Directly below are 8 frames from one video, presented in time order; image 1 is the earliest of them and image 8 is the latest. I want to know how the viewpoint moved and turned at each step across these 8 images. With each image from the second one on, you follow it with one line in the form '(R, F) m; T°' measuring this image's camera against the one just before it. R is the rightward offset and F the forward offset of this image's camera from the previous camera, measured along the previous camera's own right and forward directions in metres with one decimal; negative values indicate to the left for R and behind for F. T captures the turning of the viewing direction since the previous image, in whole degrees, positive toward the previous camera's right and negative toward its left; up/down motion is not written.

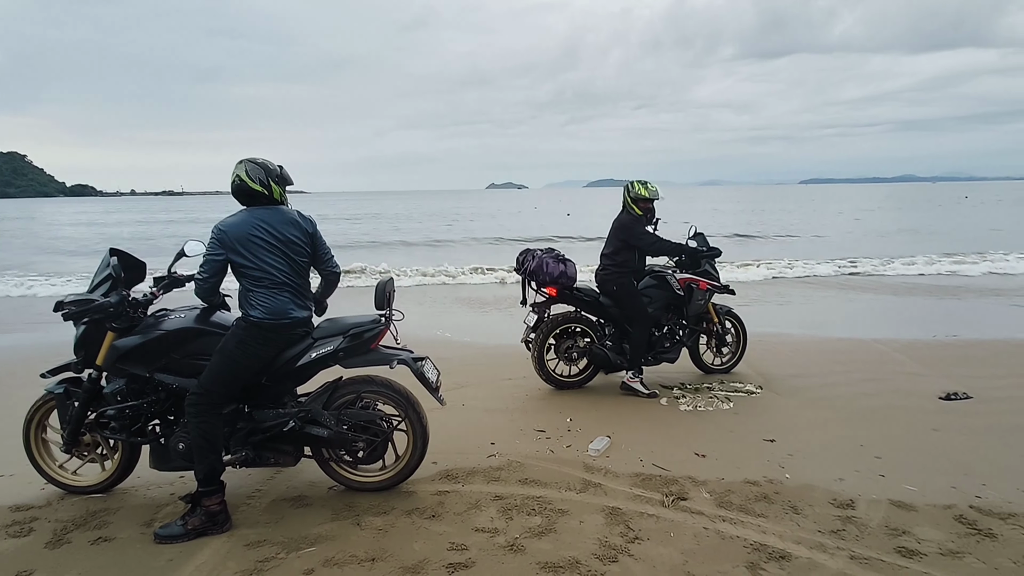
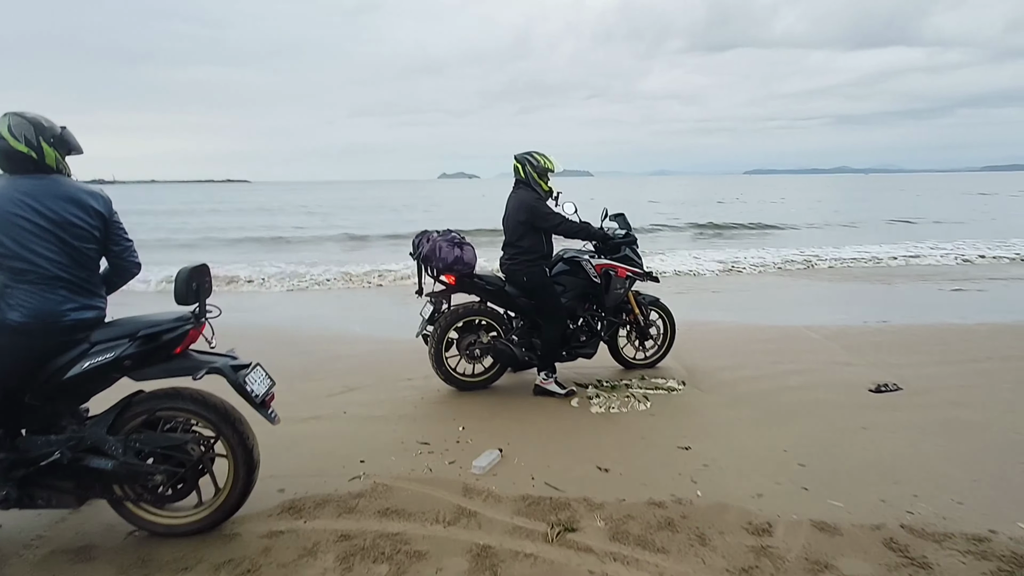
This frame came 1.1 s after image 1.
(+0.5, +0.7) m; +4°
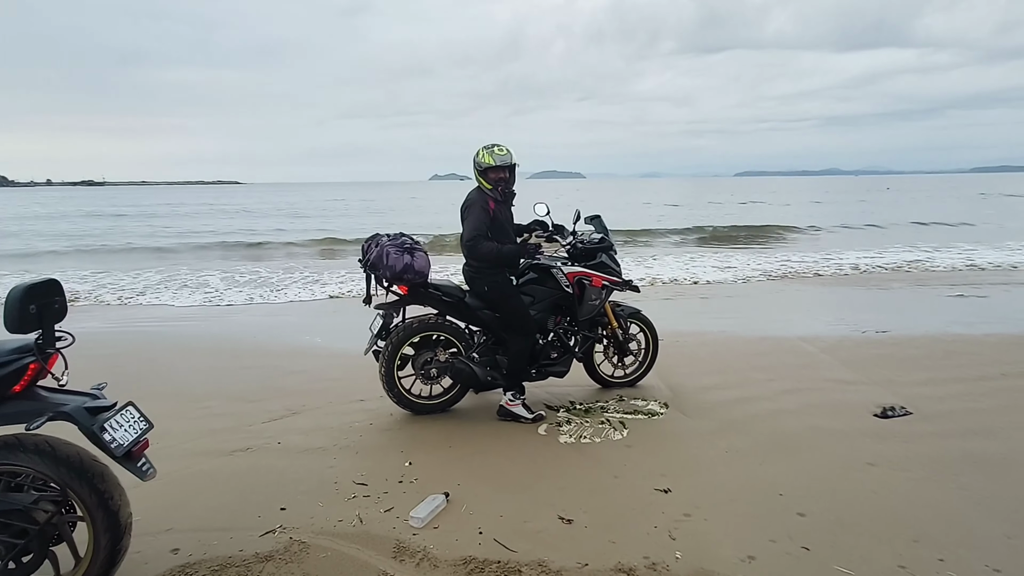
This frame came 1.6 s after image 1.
(+0.2, +0.6) m; +1°
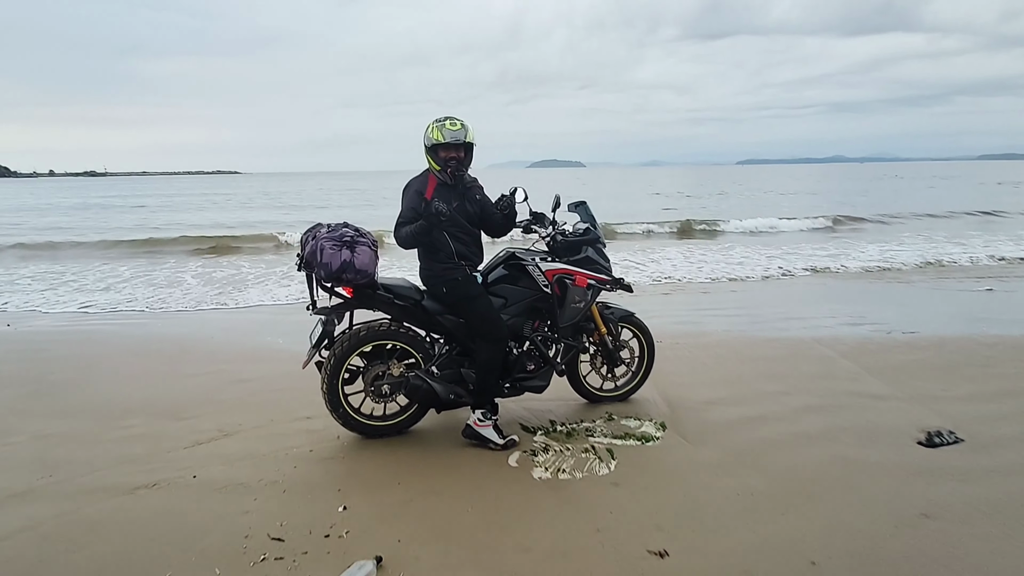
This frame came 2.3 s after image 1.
(+0.2, +0.8) m; 0°
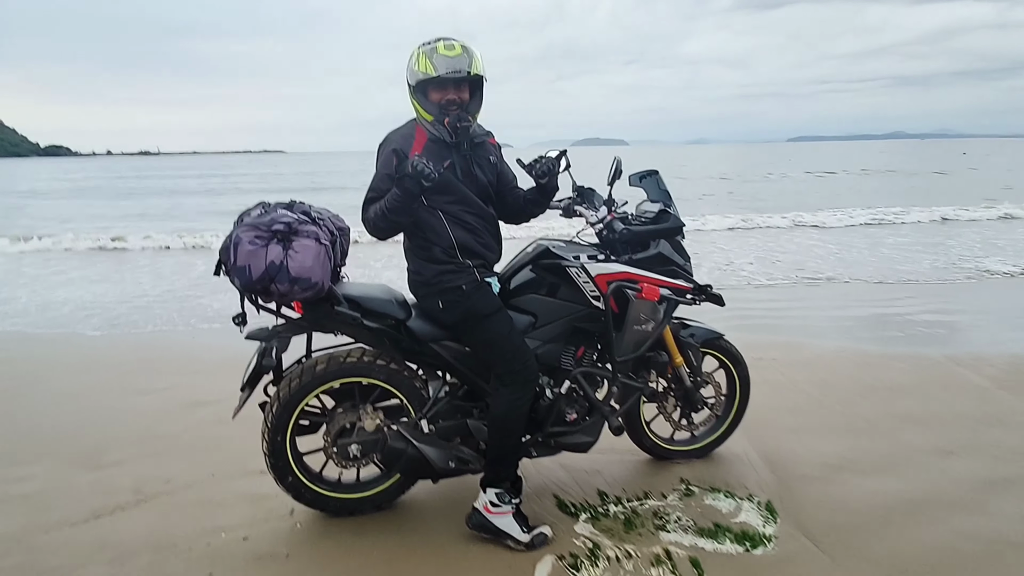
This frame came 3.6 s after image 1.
(0.0, +1.4) m; -4°
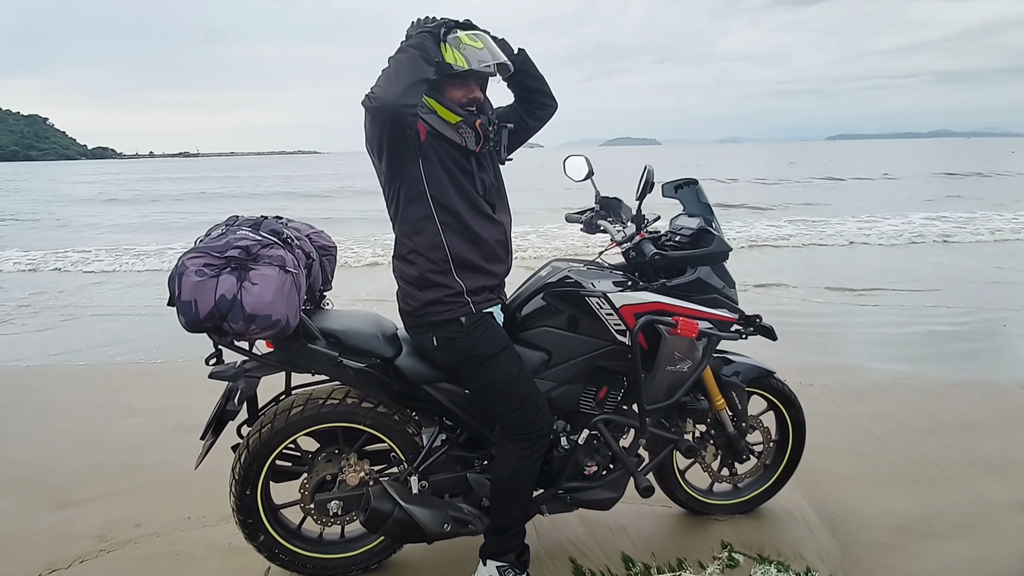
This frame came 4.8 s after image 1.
(+0.1, +0.4) m; -3°
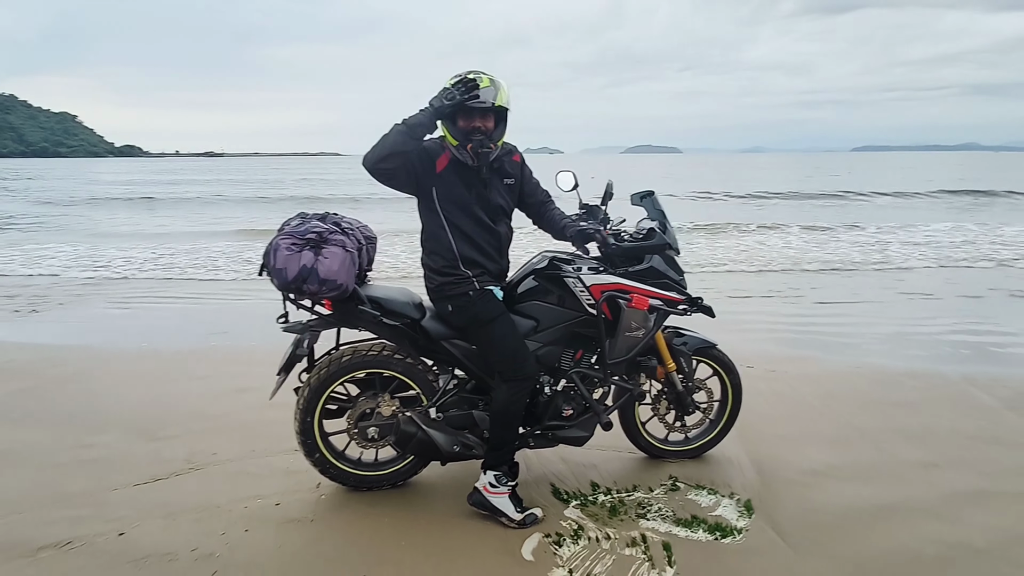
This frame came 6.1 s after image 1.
(+0.1, -0.8) m; -2°
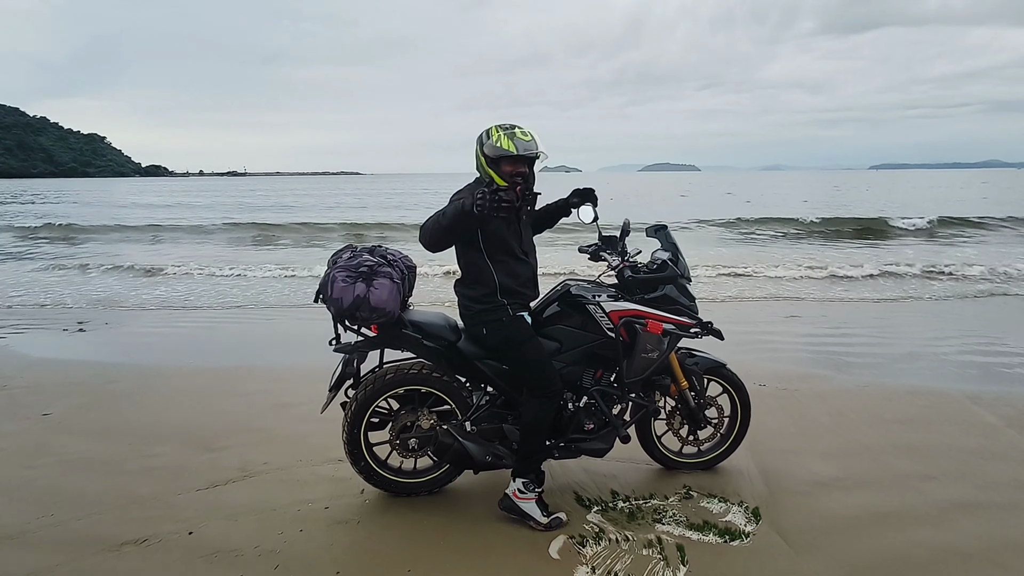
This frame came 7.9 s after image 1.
(-0.1, -0.4) m; -2°
